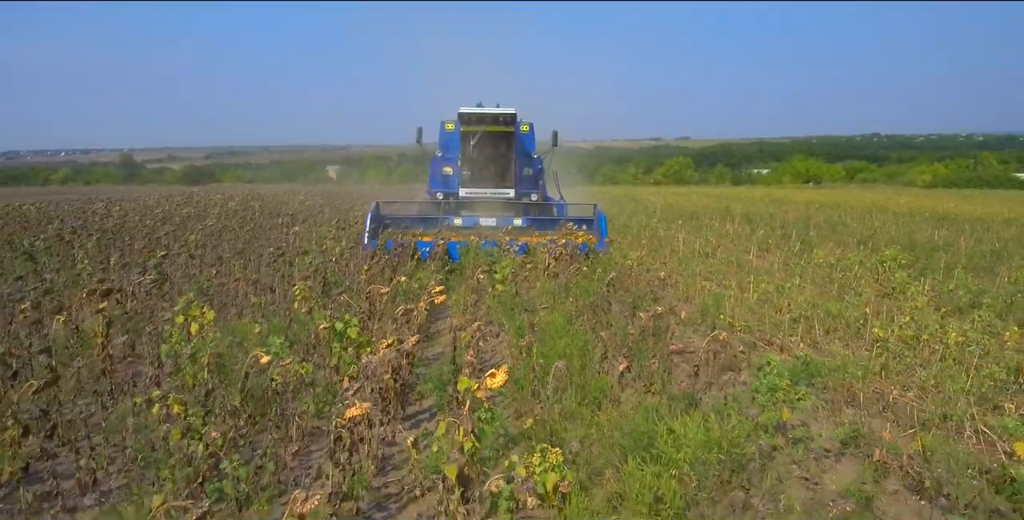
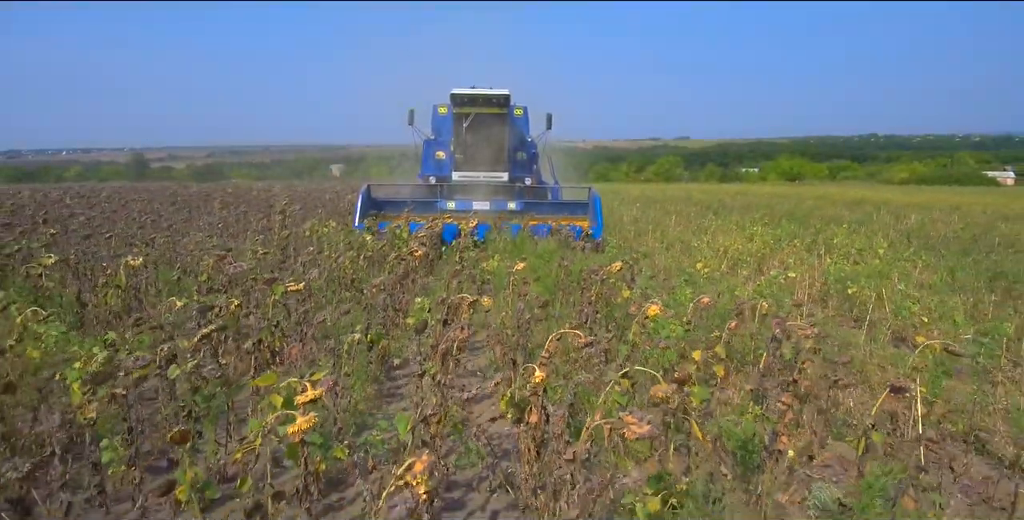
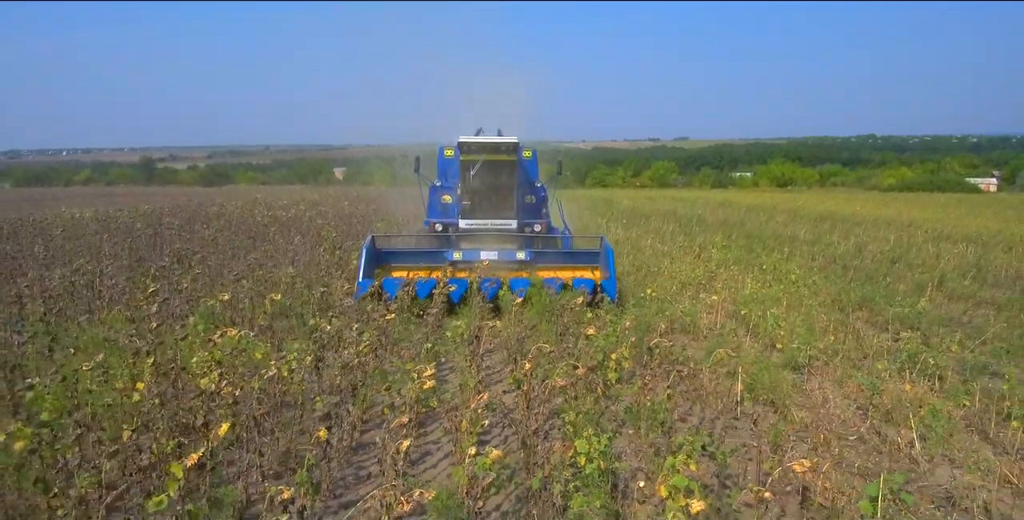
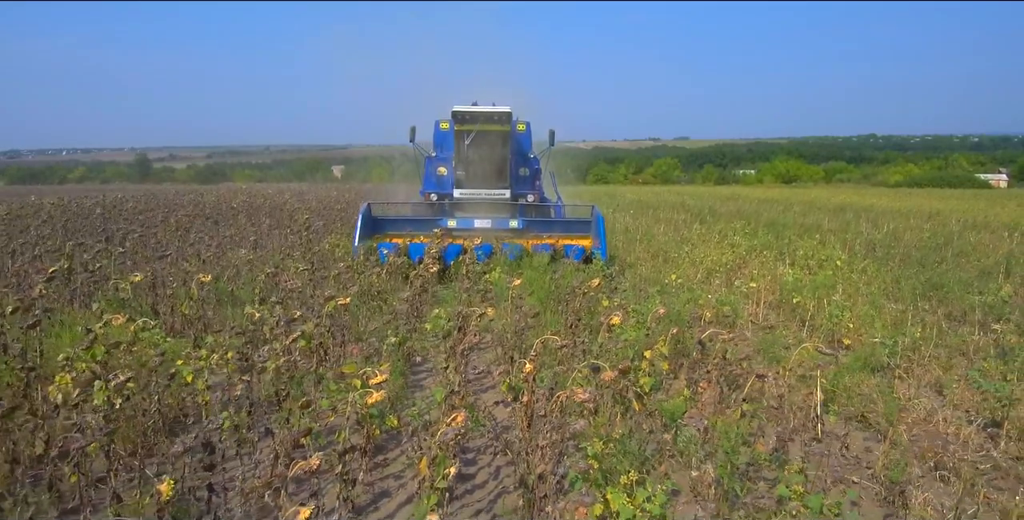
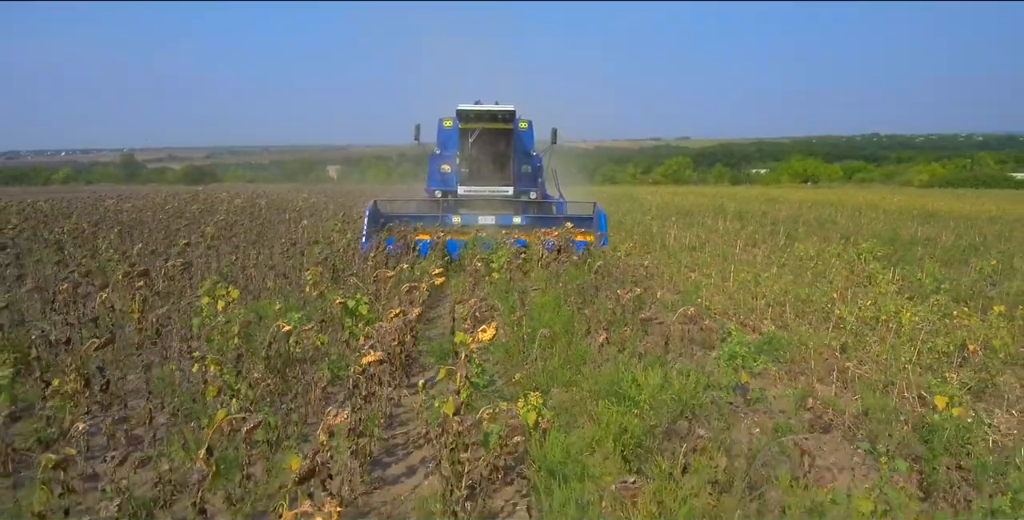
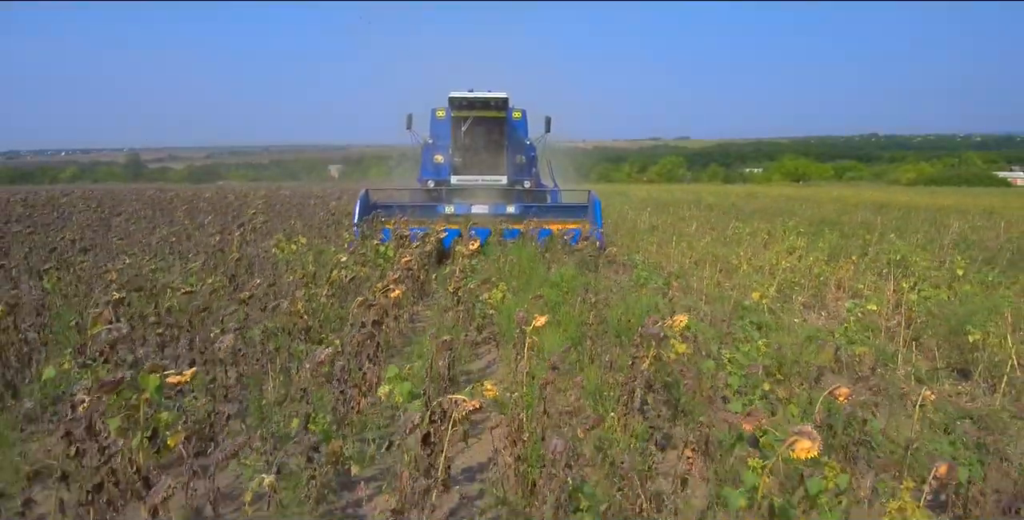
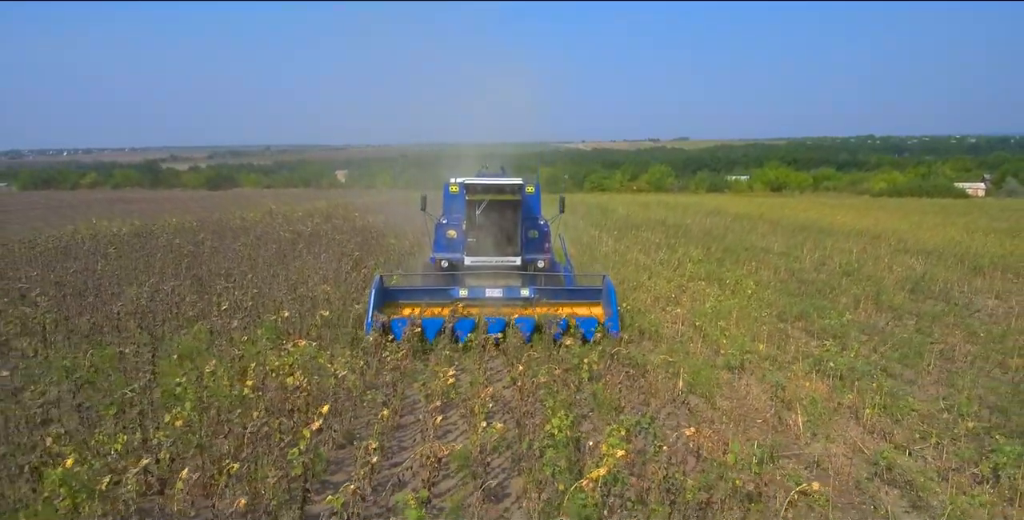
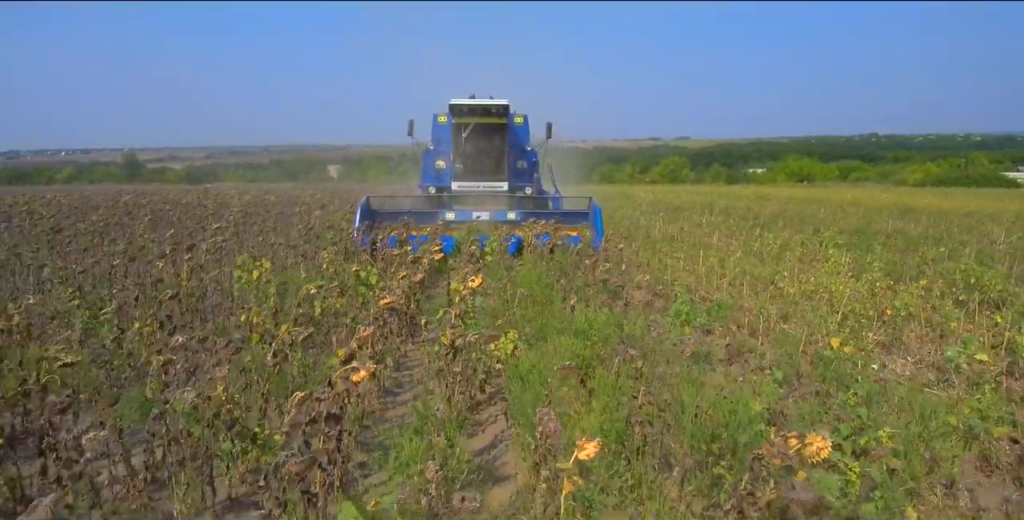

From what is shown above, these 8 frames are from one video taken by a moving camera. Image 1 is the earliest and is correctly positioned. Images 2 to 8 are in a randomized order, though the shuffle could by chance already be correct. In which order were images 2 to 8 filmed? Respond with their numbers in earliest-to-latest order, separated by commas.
5, 8, 6, 2, 4, 3, 7
